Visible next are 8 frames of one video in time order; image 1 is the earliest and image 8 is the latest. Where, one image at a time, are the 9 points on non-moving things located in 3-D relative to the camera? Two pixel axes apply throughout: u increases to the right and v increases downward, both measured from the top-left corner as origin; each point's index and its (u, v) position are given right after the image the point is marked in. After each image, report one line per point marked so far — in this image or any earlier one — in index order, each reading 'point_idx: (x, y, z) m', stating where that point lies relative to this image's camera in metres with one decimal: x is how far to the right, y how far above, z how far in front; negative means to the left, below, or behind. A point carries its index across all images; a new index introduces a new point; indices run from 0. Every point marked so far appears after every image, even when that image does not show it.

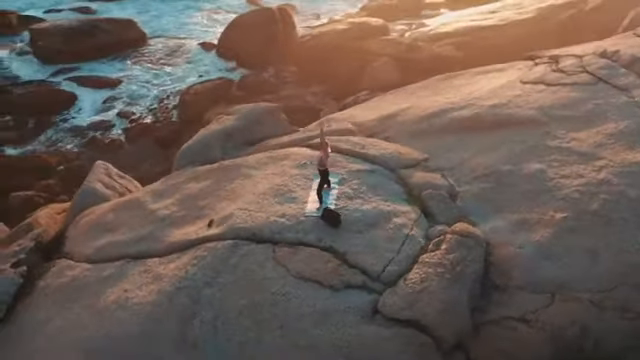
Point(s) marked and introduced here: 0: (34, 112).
0: (-4.7, +1.1, +11.4) m
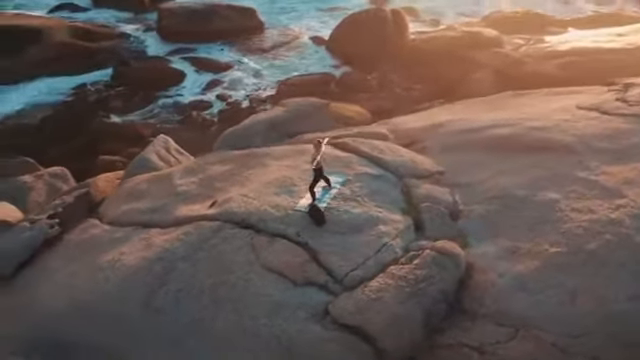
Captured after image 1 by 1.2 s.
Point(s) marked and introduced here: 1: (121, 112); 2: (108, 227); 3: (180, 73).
0: (-3.1, +1.7, +12.3) m
1: (-3.3, +1.1, +11.6) m
2: (-1.9, -0.4, +6.2) m
3: (-2.5, +1.9, +12.6) m
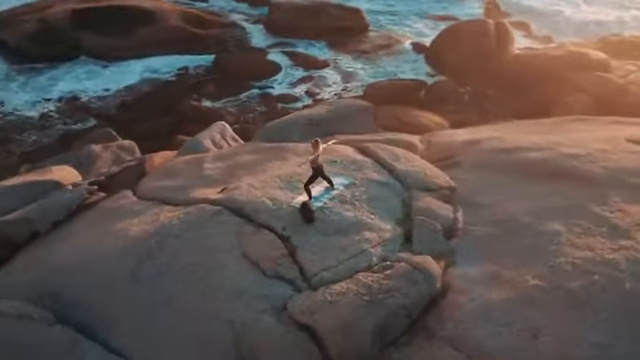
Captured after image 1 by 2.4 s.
0: (-1.5, +1.9, +12.8) m
1: (-1.9, +1.4, +12.2) m
2: (-1.7, -0.2, +6.5) m
3: (-0.8, +2.1, +13.0) m
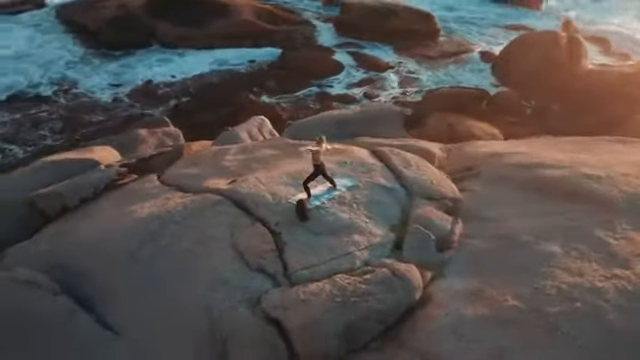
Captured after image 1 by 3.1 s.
0: (-0.3, +2.0, +12.9) m
1: (-0.9, +1.6, +12.4) m
2: (-1.6, 0.0, +6.8) m
3: (+0.4, +2.1, +13.0) m
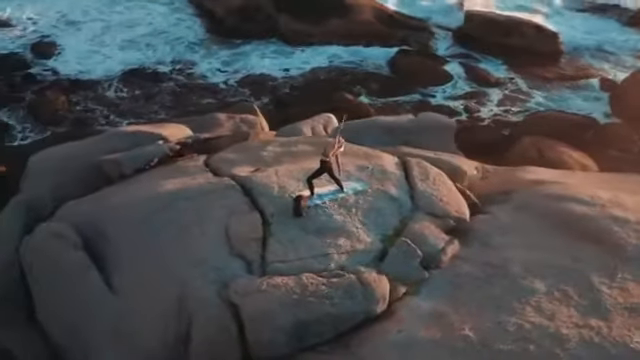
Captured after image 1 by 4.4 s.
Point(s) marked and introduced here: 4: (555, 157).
0: (+1.6, +1.9, +12.8) m
1: (+0.9, +1.5, +12.4) m
2: (-1.2, +0.2, +7.1) m
3: (+2.3, +1.9, +12.8) m
4: (+3.3, +0.3, +9.8) m
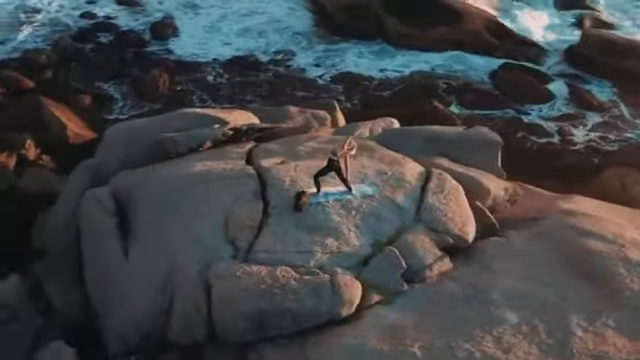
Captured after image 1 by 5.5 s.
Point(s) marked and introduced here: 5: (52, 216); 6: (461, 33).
0: (+3.3, +1.6, +12.4) m
1: (+2.5, +1.3, +12.1) m
2: (-0.8, +0.3, +7.3) m
3: (+4.0, +1.5, +12.2) m
4: (+4.2, -0.2, +9.2) m
5: (-3.1, -0.4, +8.2) m
6: (+2.7, +2.8, +13.3) m
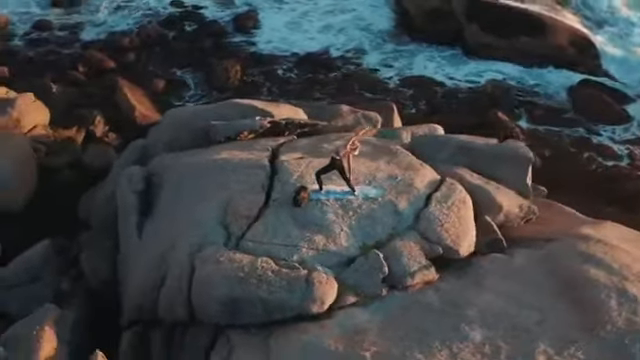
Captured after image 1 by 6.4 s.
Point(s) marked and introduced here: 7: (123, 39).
0: (+4.4, +1.2, +11.9) m
1: (+3.5, +1.0, +11.7) m
2: (-0.5, +0.4, +7.4) m
3: (+5.0, +1.1, +11.6) m
4: (+4.6, -0.6, +8.5) m
5: (-2.7, -0.1, +8.7) m
6: (+4.1, +2.5, +12.9) m
7: (-3.7, +2.7, +13.2) m
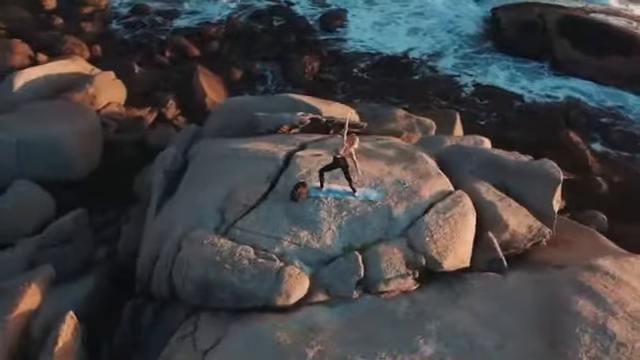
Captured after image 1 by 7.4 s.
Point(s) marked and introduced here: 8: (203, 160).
0: (+5.4, +0.7, +11.1) m
1: (+4.6, +0.6, +11.1) m
2: (-0.1, +0.4, +7.5) m
3: (+6.0, +0.5, +10.7) m
4: (+5.0, -1.1, +7.8) m
5: (-2.2, +0.2, +9.1) m
6: (+5.4, +2.0, +12.1) m
7: (-2.1, +3.0, +13.7) m
8: (-1.1, +0.2, +7.0) m
